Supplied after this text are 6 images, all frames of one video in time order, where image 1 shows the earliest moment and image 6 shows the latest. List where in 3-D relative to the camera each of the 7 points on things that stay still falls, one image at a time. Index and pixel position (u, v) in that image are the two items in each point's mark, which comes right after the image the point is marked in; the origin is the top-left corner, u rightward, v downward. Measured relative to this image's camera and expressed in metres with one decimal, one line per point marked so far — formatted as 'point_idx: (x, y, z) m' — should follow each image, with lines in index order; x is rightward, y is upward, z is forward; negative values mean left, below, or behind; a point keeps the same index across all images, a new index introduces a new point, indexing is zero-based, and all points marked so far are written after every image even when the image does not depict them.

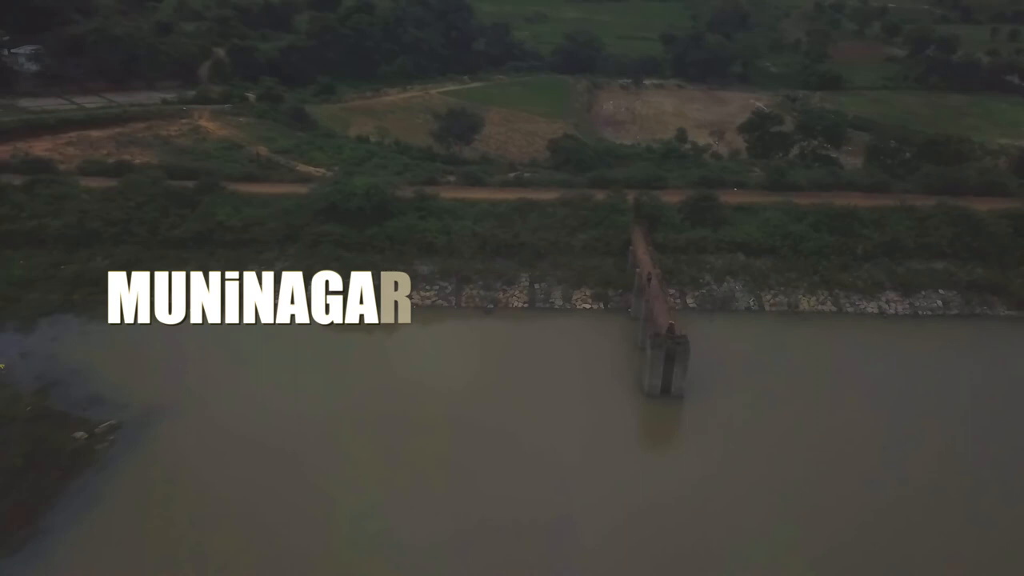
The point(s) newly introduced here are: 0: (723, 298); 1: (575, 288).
0: (+3.9, -0.1, +15.3) m
1: (+1.2, +0.1, +15.5) m
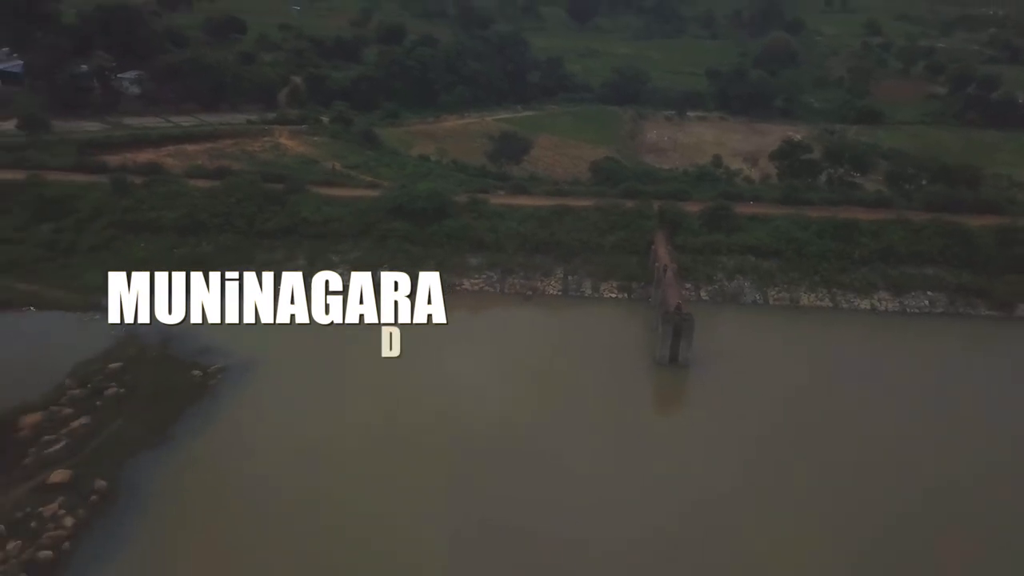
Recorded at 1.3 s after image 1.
0: (+4.7, -0.1, +17.5) m
1: (+2.0, +0.2, +17.9) m
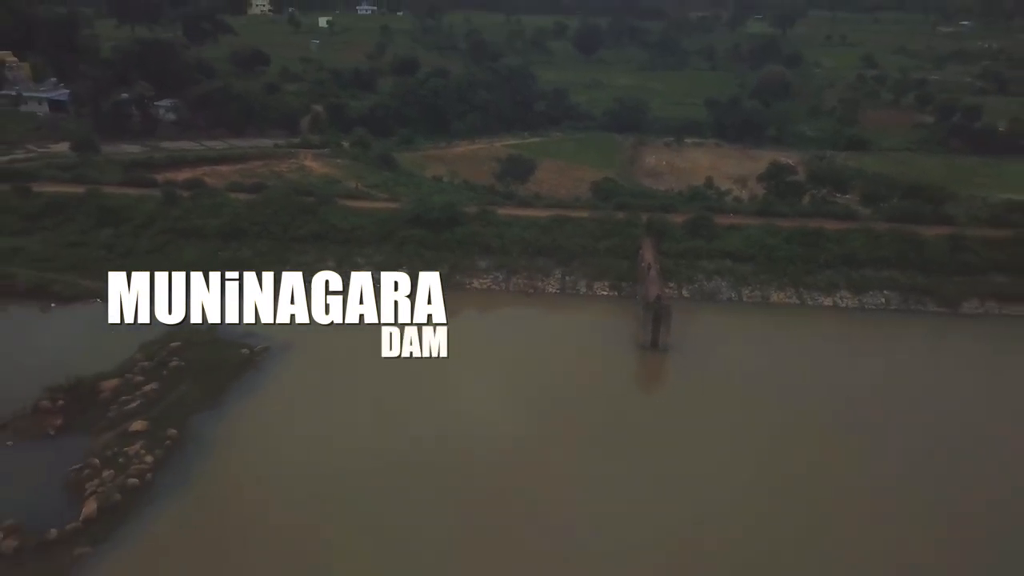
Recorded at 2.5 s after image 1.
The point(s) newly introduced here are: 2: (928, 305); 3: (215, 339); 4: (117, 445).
0: (+4.8, 0.0, +19.8) m
1: (+2.1, +0.2, +20.2) m
2: (+9.9, -0.4, +19.4) m
3: (-6.2, -1.0, +17.0) m
4: (-6.3, -2.5, +13.1) m
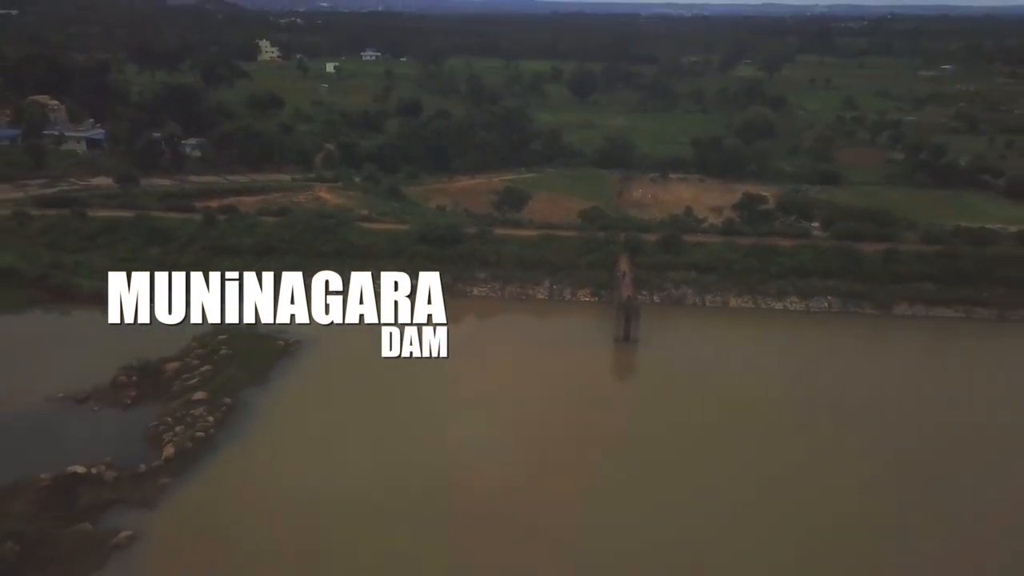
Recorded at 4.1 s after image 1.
0: (+4.7, -0.2, +22.9) m
1: (+2.0, 0.0, +23.4) m
2: (+9.7, -0.5, +22.5) m
3: (-6.3, -1.1, +20.0) m
4: (-6.4, -2.4, +16.0) m
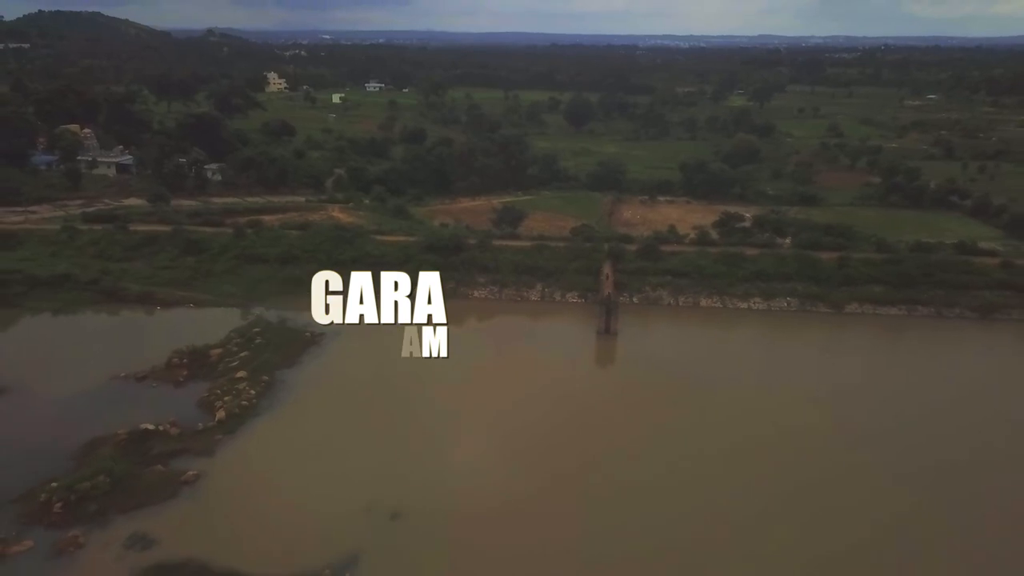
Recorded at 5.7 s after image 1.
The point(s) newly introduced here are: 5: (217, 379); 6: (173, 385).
0: (+4.5, -0.3, +25.8) m
1: (+1.9, -0.1, +26.3) m
2: (+9.6, -0.6, +25.4) m
3: (-6.5, -1.1, +23.0) m
4: (-6.6, -2.2, +18.9) m
5: (-7.0, -2.2, +19.3) m
6: (-8.0, -2.3, +19.2) m
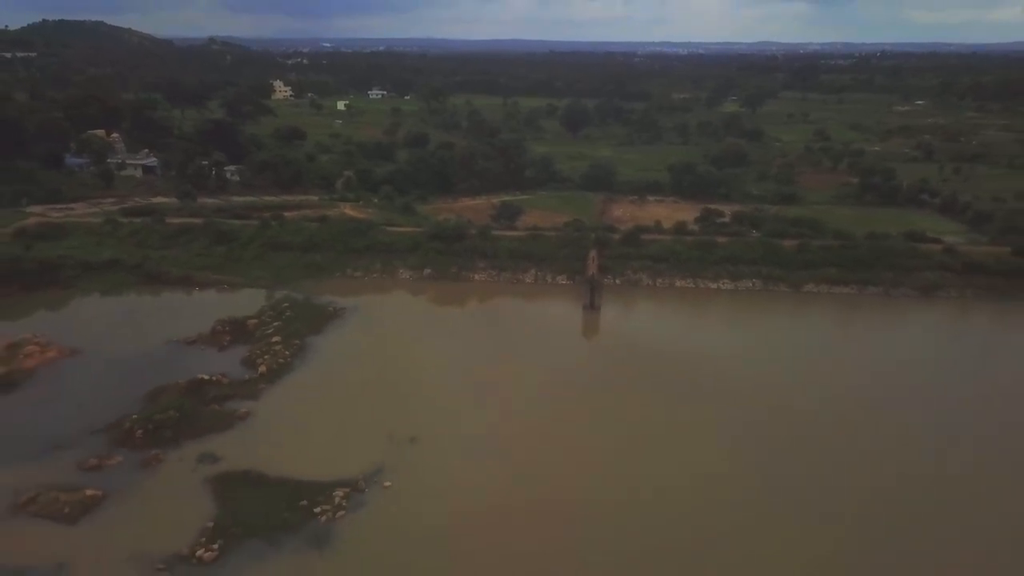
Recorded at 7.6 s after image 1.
0: (+4.4, +0.3, +29.1) m
1: (+1.8, +0.5, +29.6) m
2: (+9.5, 0.0, +28.7) m
3: (-6.6, -0.5, +26.2) m
4: (-6.7, -1.6, +22.2) m
5: (-7.1, -1.6, +22.6) m
6: (-8.1, -1.7, +22.4) m
